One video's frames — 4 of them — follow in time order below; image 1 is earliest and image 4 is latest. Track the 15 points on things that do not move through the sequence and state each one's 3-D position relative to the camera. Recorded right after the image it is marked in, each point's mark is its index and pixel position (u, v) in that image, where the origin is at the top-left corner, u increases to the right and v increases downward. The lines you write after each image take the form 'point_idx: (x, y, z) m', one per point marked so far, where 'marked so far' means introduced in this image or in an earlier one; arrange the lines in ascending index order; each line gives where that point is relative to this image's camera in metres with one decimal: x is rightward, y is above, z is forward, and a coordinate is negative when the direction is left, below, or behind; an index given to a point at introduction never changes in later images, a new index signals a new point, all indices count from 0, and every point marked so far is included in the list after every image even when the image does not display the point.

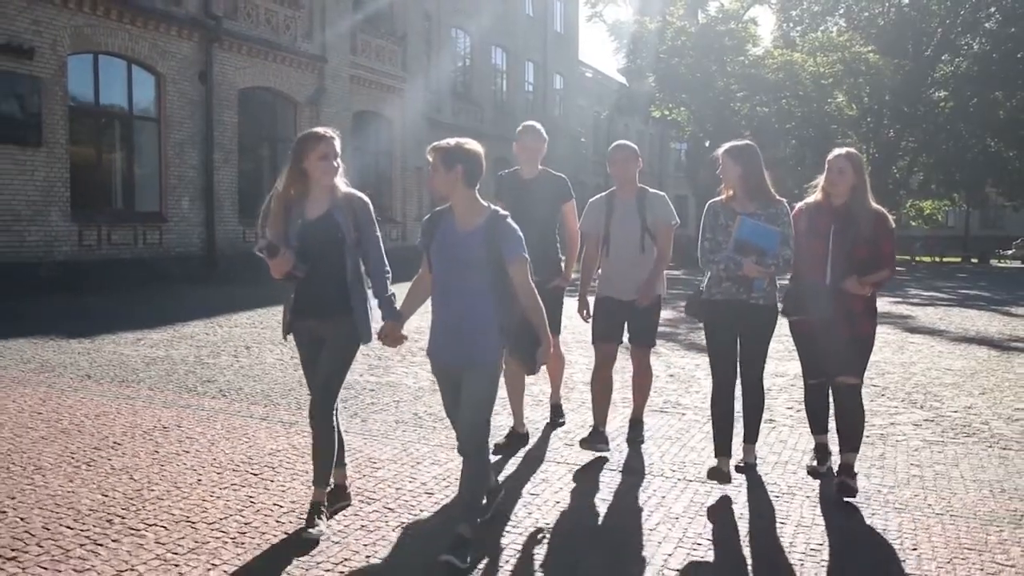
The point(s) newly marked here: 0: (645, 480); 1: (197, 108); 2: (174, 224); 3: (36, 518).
0: (+0.7, -1.1, +5.1) m
1: (-6.8, +3.9, +19.8) m
2: (-7.1, +1.4, +19.3) m
3: (-2.2, -1.1, +4.2) m
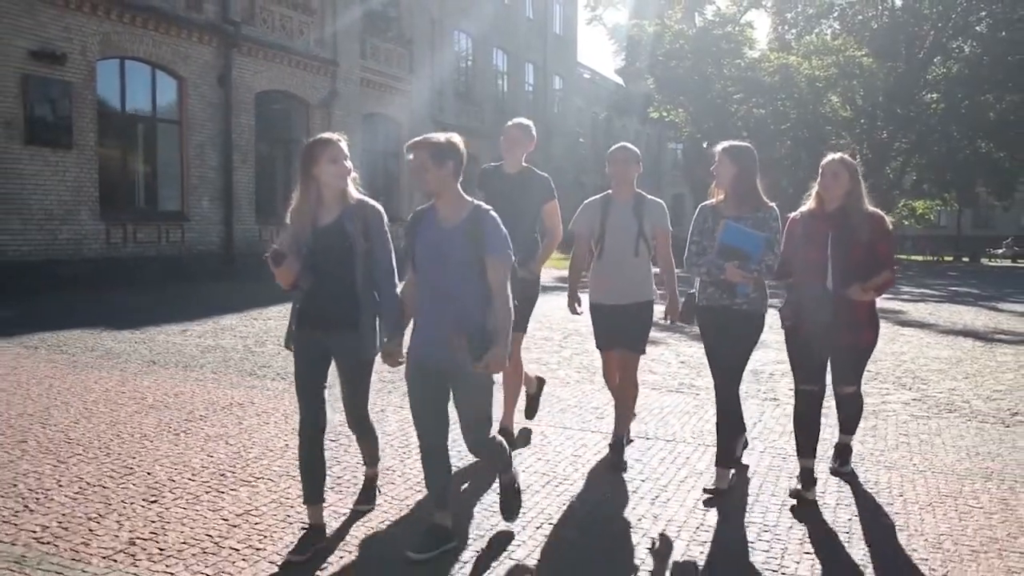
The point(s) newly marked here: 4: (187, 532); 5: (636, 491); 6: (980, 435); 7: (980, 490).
0: (+1.0, -1.0, +5.9) m
1: (-6.6, +4.0, +20.5) m
2: (-7.0, +1.4, +20.0) m
3: (-1.9, -1.0, +5.0) m
4: (-1.5, -1.1, +4.1) m
5: (+0.7, -1.1, +4.9) m
6: (+3.2, -1.0, +6.2) m
7: (+2.5, -1.1, +4.9) m
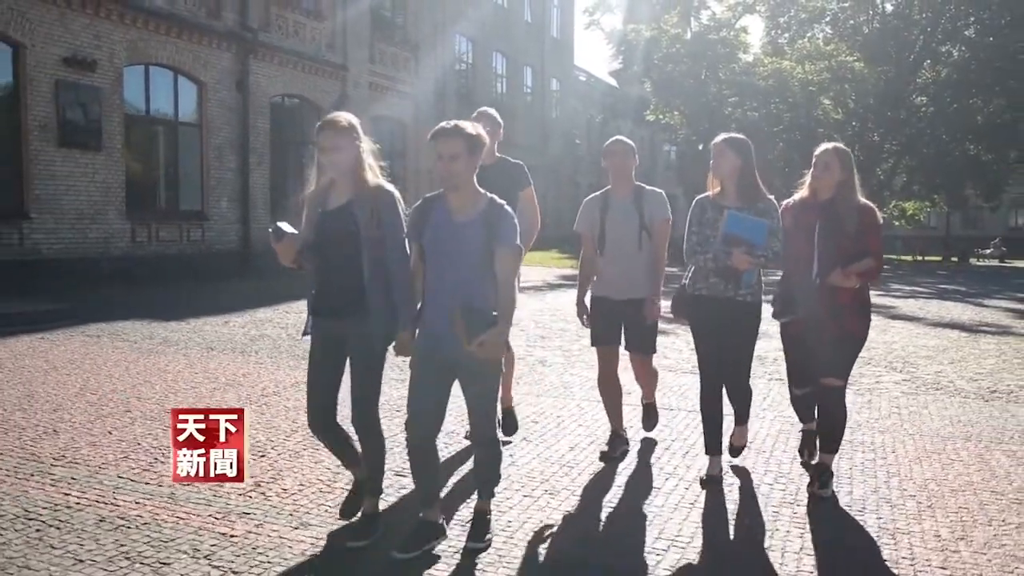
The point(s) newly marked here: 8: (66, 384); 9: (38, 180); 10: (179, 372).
0: (+1.3, -0.9, +6.7) m
1: (-6.4, +4.0, +21.3) m
2: (-6.8, +1.5, +20.8) m
3: (-1.6, -0.9, +5.8) m
4: (-1.1, -1.0, +4.9) m
5: (+1.0, -1.0, +5.8) m
6: (+3.4, -0.9, +7.0) m
7: (+2.8, -1.0, +5.7) m
8: (-3.5, -0.8, +7.3) m
9: (-8.6, +2.0, +16.6) m
10: (-2.9, -0.7, +7.9) m
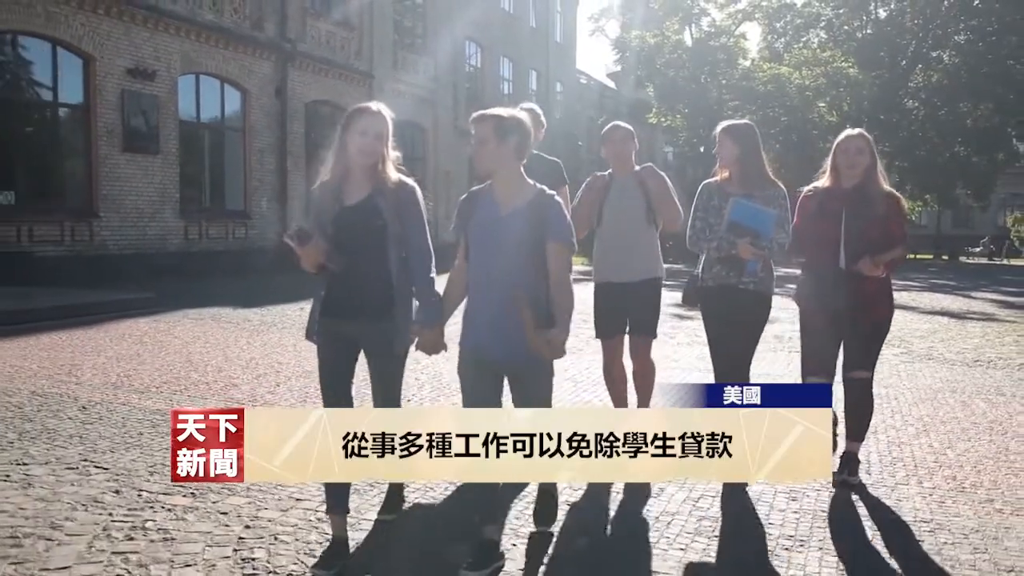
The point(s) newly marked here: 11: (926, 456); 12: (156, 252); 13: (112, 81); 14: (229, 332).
0: (+2.0, -0.8, +8.3) m
1: (-5.9, +4.2, +22.7) m
2: (-6.2, +1.6, +22.2) m
3: (-1.0, -0.8, +7.3) m
4: (-0.5, -0.9, +6.4) m
5: (+1.6, -0.9, +7.3) m
6: (+4.1, -0.8, +8.6) m
7: (+3.5, -0.9, +7.3) m
8: (-2.9, -0.6, +8.8) m
9: (-8.0, +2.1, +18.1) m
10: (-2.2, -0.6, +9.4) m
11: (+2.5, -1.0, +5.5) m
12: (-7.5, +0.8, +19.3) m
13: (-7.9, +4.1, +18.1) m
14: (-3.2, -0.5, +10.2) m
